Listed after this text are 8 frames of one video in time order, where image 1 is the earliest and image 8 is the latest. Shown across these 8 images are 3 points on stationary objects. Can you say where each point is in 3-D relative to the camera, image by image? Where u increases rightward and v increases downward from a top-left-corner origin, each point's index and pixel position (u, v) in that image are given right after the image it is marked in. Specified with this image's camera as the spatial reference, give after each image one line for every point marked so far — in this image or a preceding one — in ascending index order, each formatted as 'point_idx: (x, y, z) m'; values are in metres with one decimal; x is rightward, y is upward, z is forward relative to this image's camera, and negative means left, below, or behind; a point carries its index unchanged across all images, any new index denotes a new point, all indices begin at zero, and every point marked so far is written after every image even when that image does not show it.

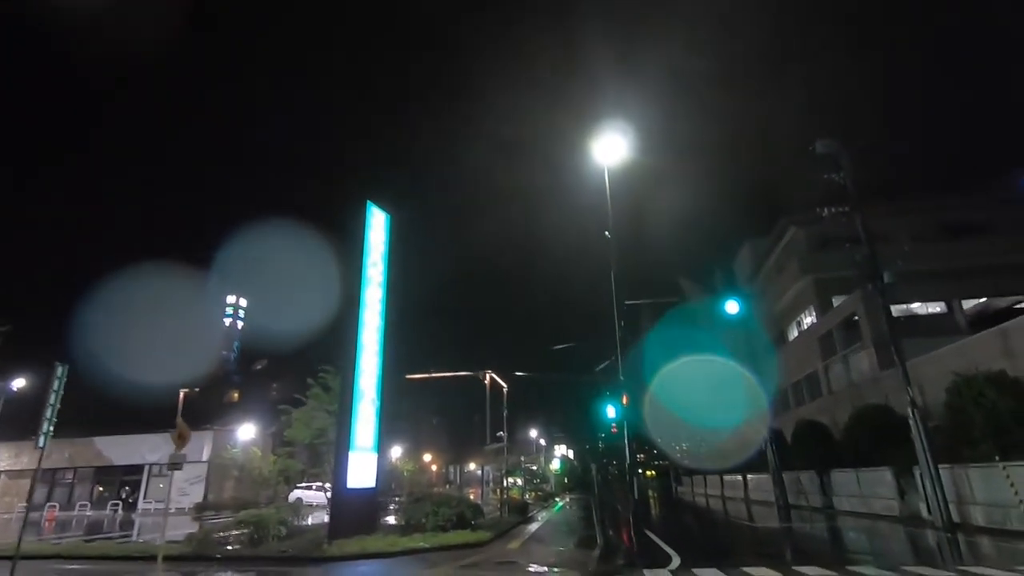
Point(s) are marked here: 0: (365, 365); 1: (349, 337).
0: (-3.9, -2.1, +15.7) m
1: (-4.3, -1.3, +15.8) m
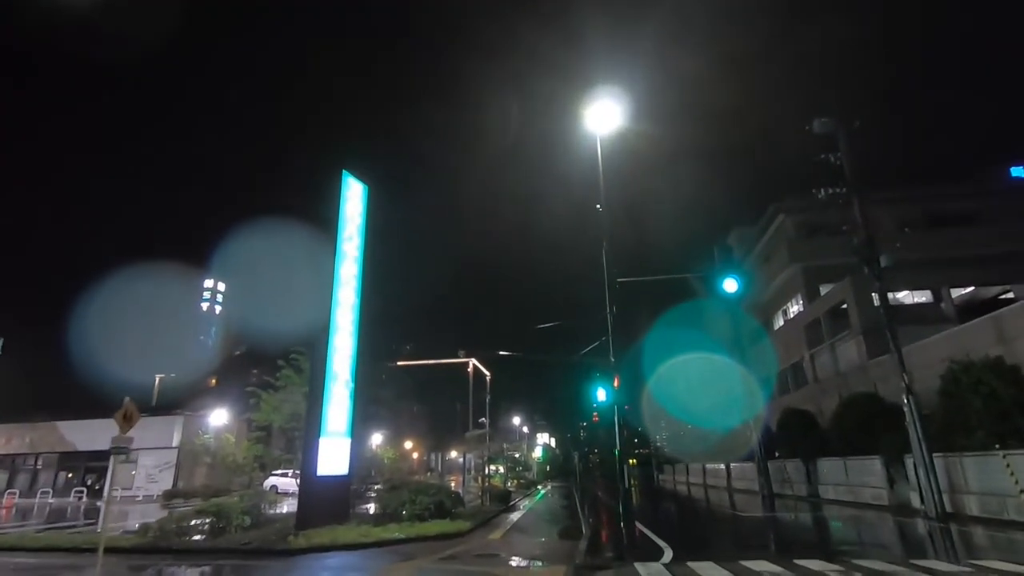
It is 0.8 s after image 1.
0: (-4.3, -1.5, +14.7) m
1: (-4.7, -0.7, +14.8) m
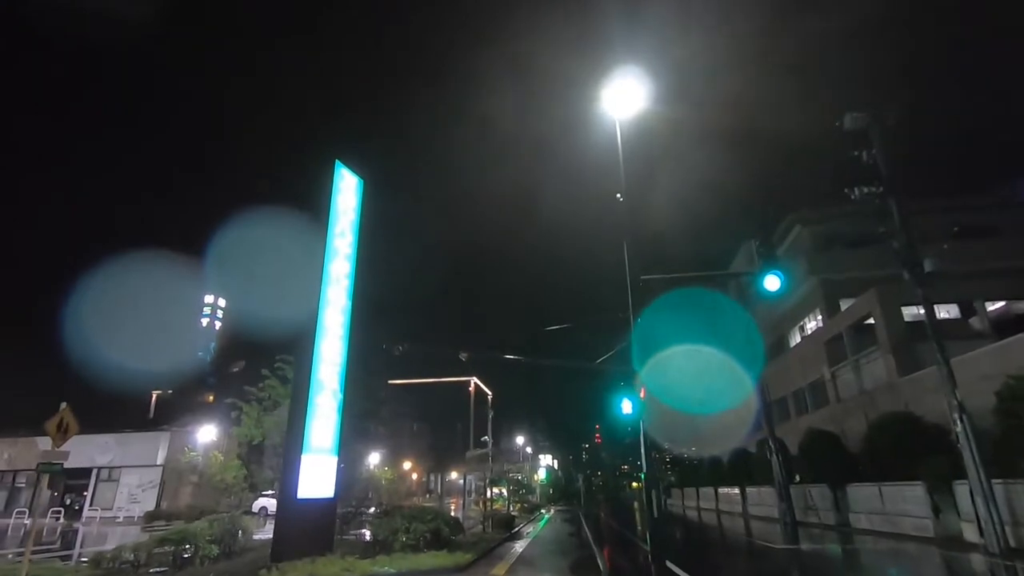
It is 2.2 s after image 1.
0: (-4.1, -1.4, +13.1) m
1: (-4.5, -0.7, +13.2) m
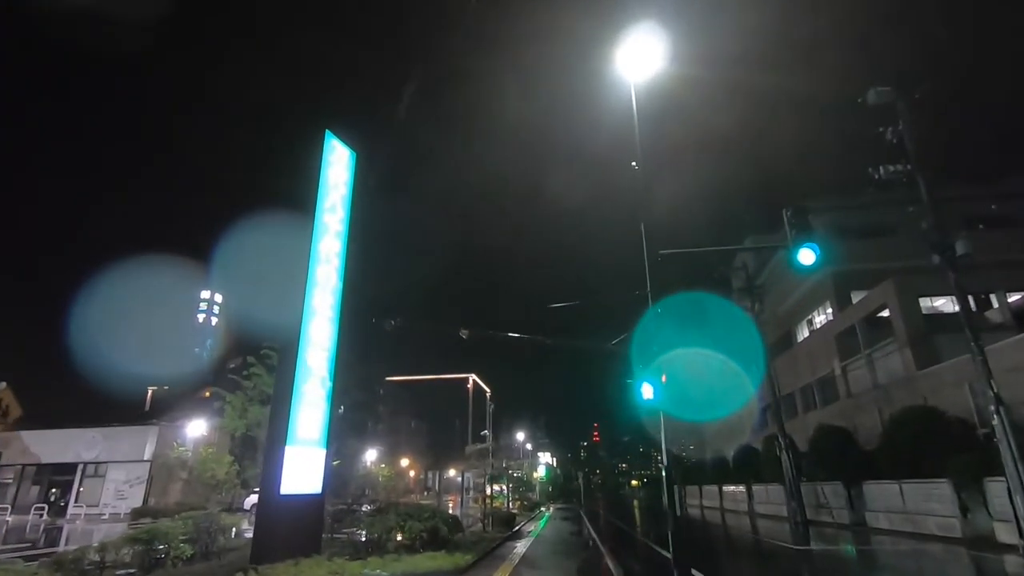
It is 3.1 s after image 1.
0: (-4.0, -1.0, +12.0) m
1: (-4.4, -0.2, +12.1) m
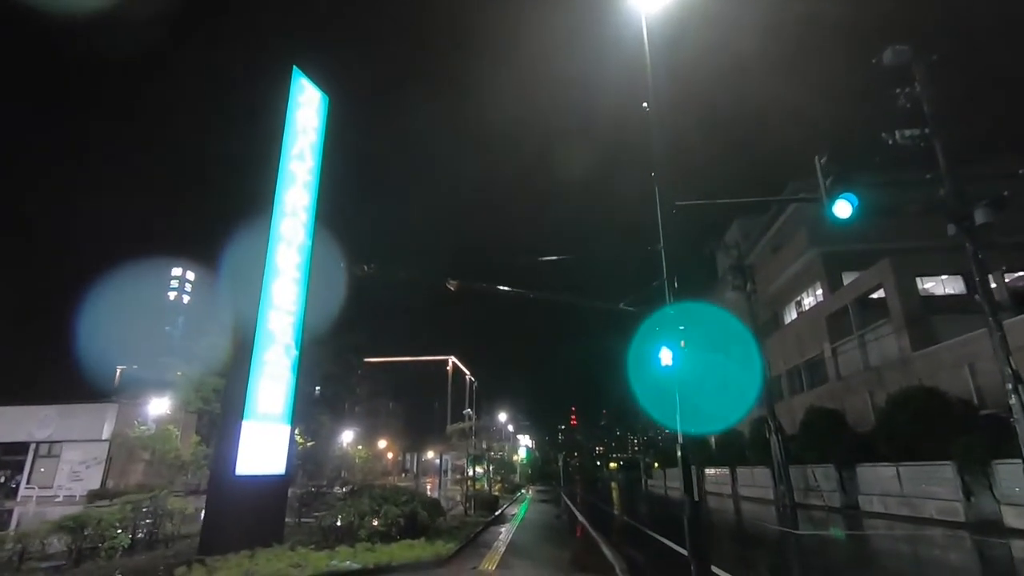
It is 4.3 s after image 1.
0: (-4.2, -0.1, +10.6) m
1: (-4.6, +0.6, +10.6) m
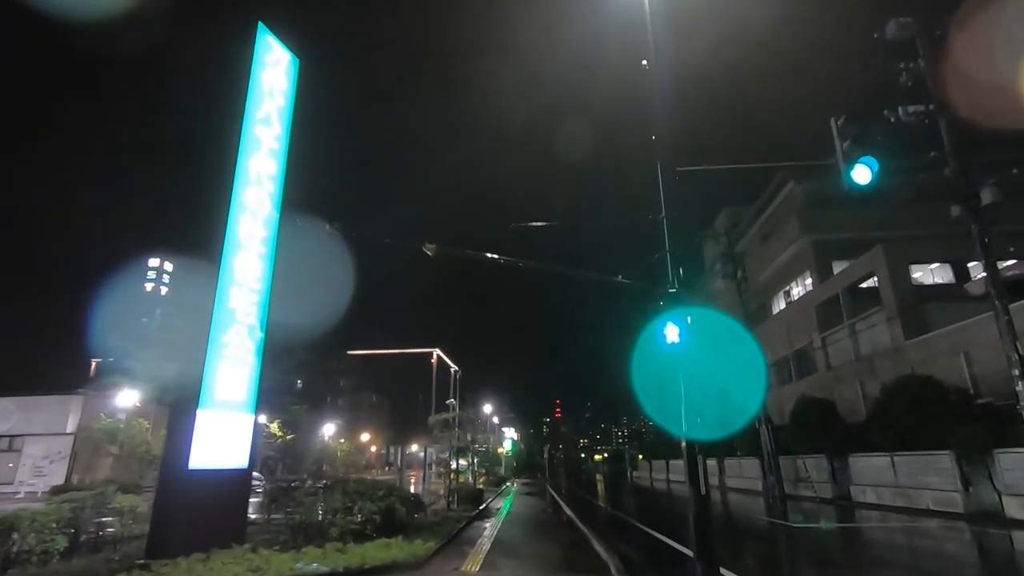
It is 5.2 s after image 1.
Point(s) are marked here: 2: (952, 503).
0: (-4.4, +0.3, +9.6) m
1: (-4.8, +1.0, +9.6) m
2: (+12.8, -6.2, +17.1) m
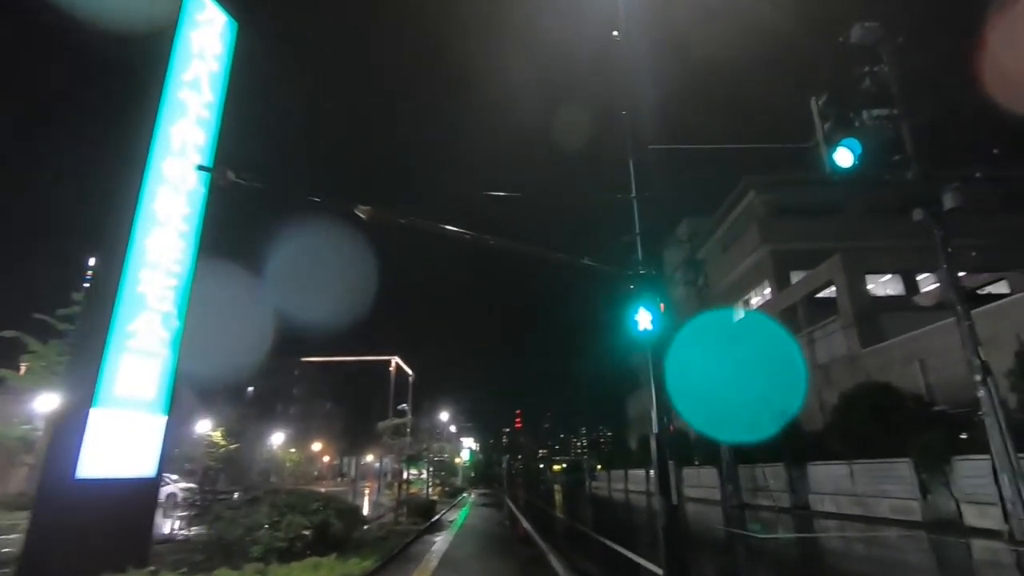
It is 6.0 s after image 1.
0: (-5.1, +0.5, +8.4) m
1: (-5.5, +1.3, +8.4) m
2: (+11.5, -6.4, +17.0) m
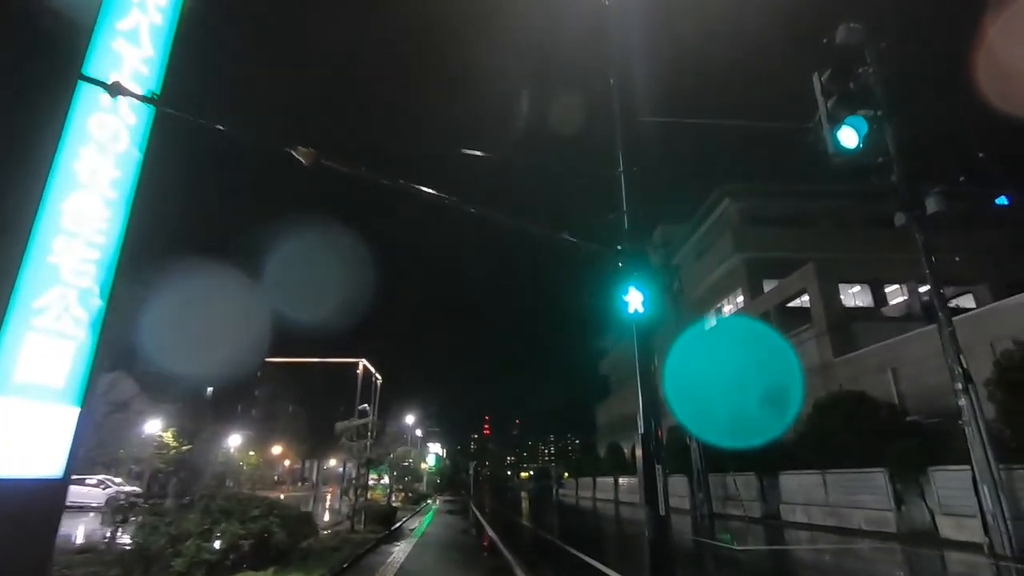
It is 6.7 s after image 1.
0: (-5.5, +0.8, +7.4) m
1: (-5.8, +1.6, +7.4) m
2: (+10.5, -6.6, +16.6) m
